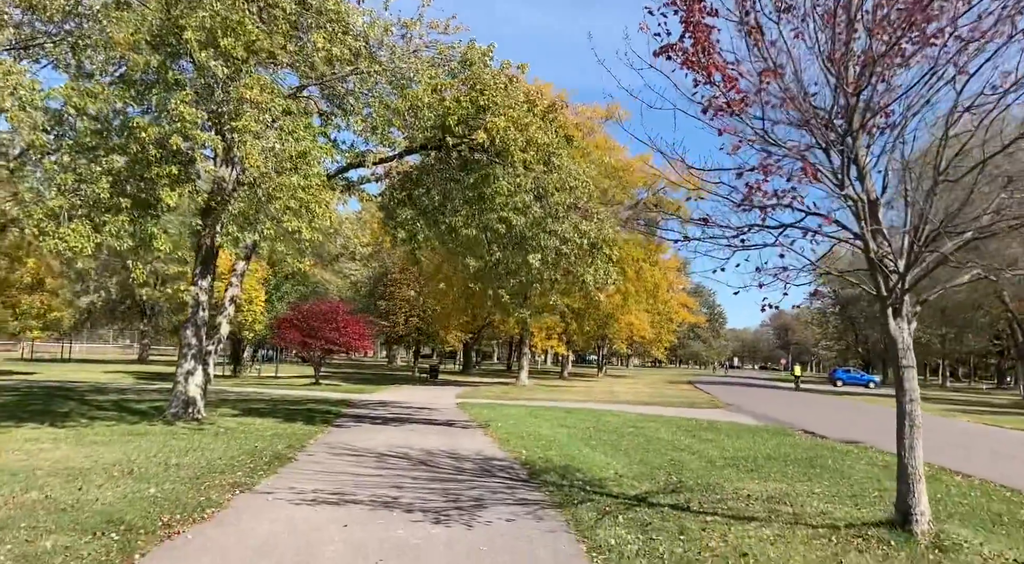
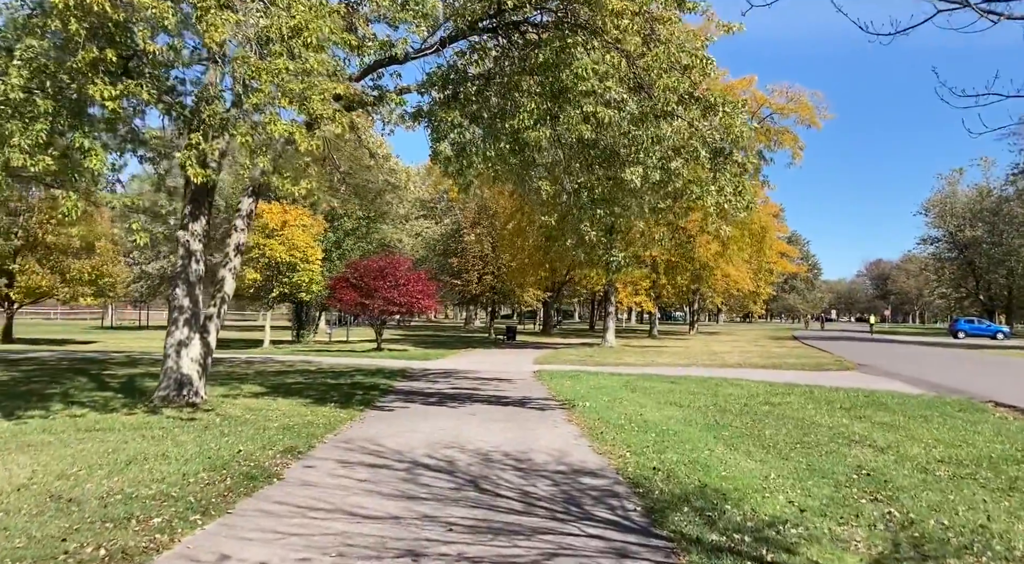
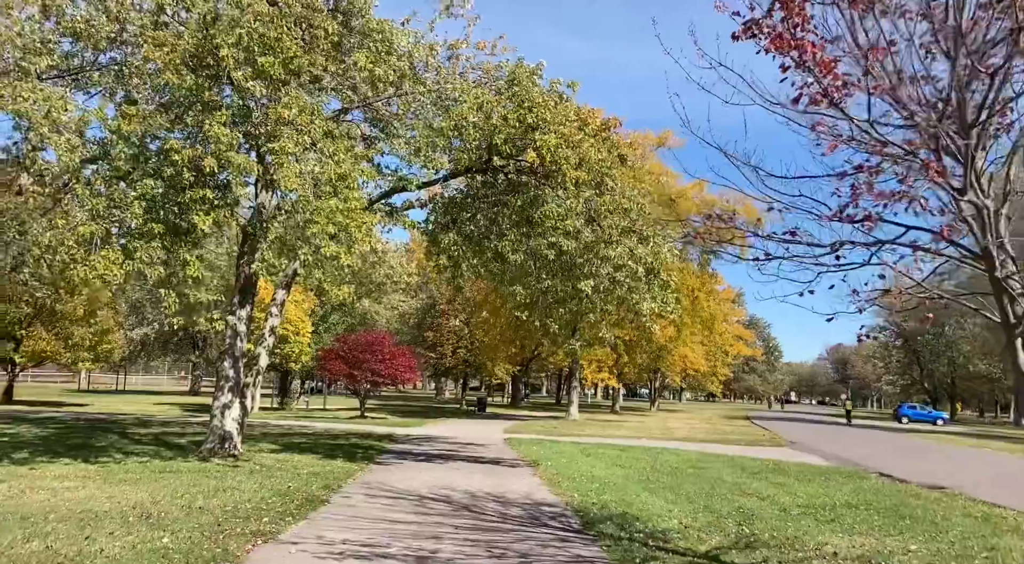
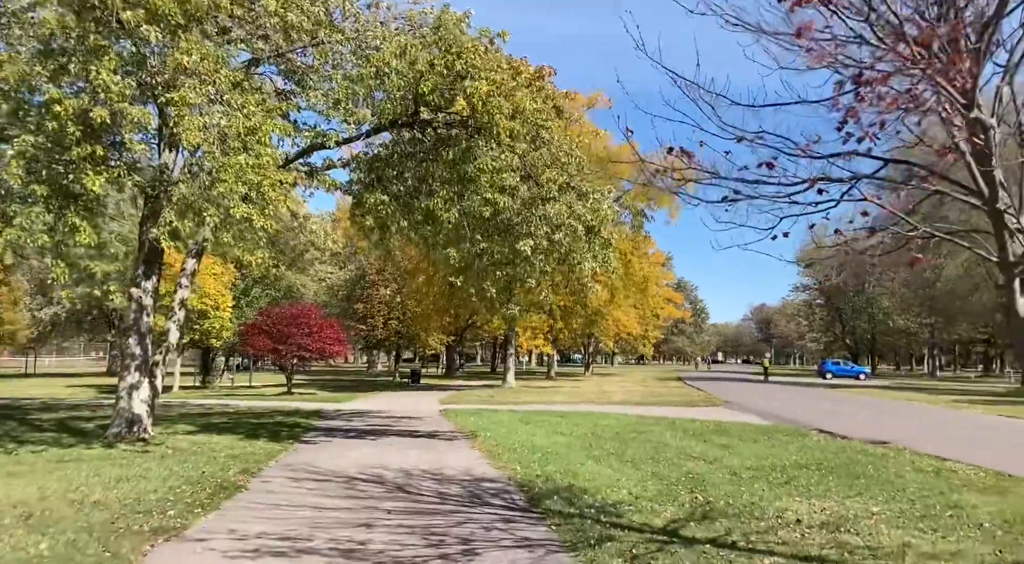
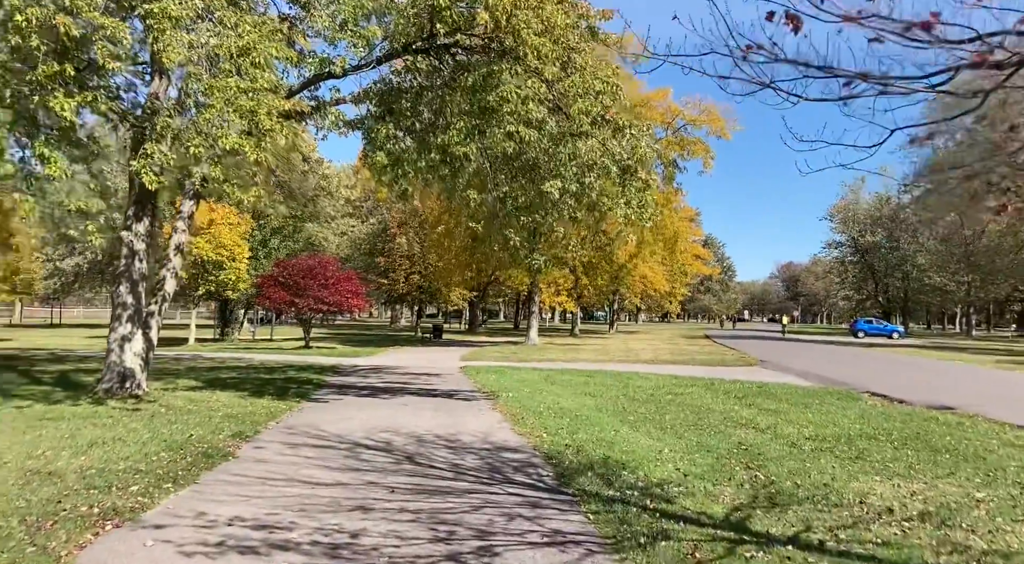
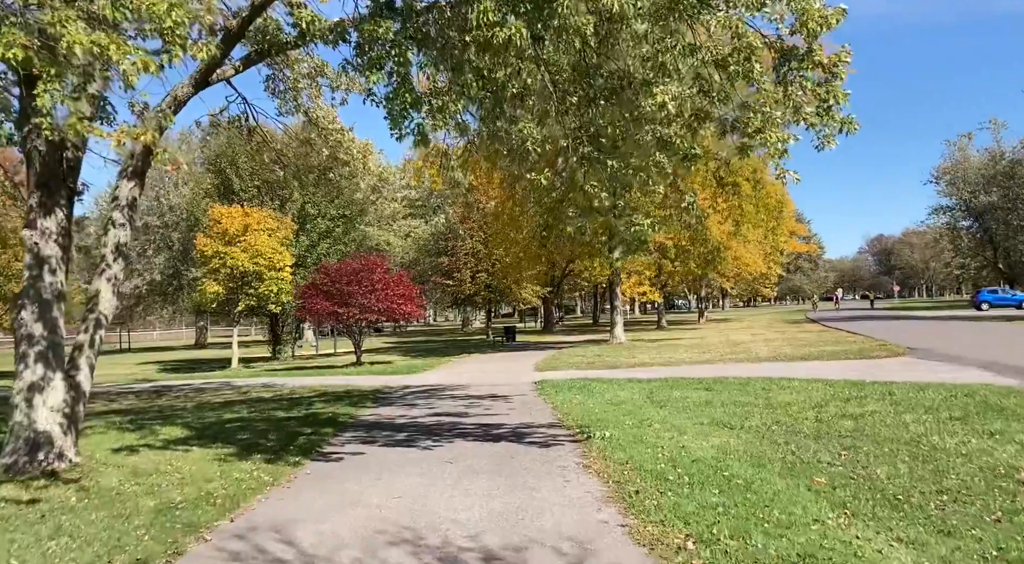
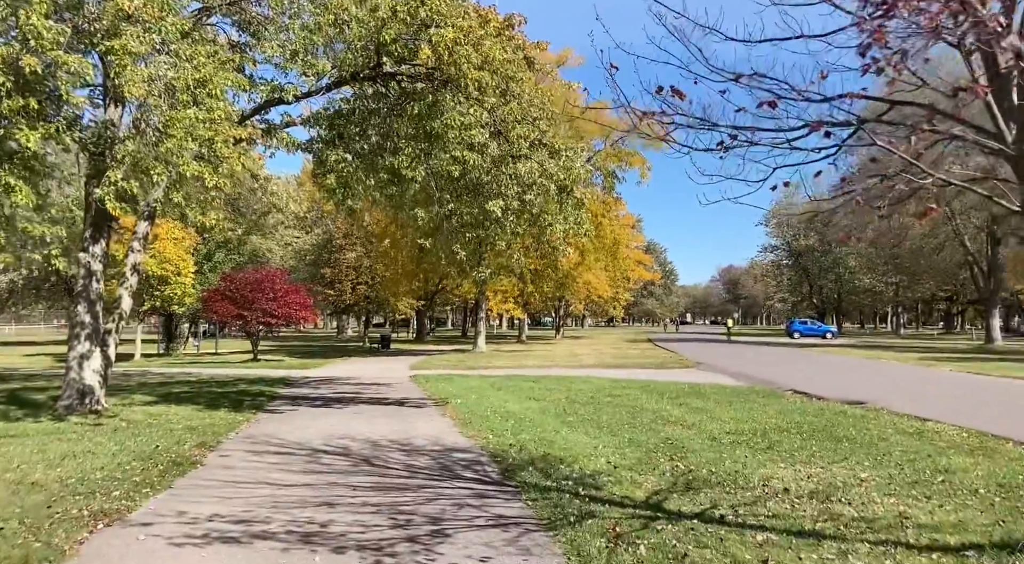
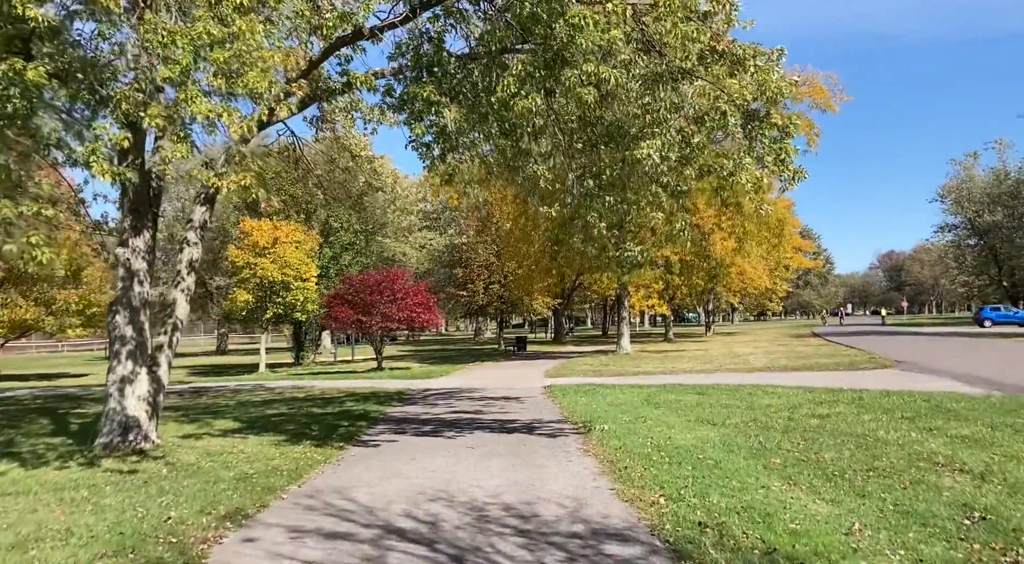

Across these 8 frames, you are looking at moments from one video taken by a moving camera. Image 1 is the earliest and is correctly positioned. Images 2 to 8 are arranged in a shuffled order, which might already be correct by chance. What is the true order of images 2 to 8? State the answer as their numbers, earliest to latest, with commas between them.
3, 4, 7, 5, 2, 8, 6
